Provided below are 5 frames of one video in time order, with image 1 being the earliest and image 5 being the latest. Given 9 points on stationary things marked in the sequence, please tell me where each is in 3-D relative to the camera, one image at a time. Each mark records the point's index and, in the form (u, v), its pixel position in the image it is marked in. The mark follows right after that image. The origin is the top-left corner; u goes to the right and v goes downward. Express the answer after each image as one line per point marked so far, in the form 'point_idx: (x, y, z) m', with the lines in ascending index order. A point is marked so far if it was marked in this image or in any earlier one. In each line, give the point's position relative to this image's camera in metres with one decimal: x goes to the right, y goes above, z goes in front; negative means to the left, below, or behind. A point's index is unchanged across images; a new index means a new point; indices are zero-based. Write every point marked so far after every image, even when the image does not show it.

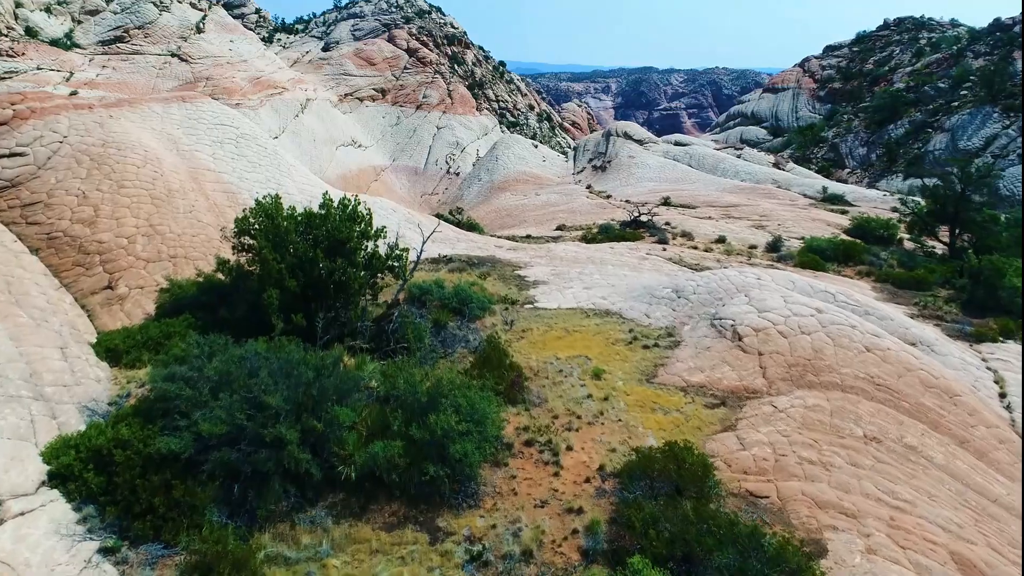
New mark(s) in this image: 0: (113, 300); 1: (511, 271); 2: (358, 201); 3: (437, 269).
0: (-8.0, -0.2, +13.1) m
1: (-0.1, +0.5, +18.8) m
2: (-3.2, +1.8, +13.4) m
3: (-2.1, +0.5, +18.5) m
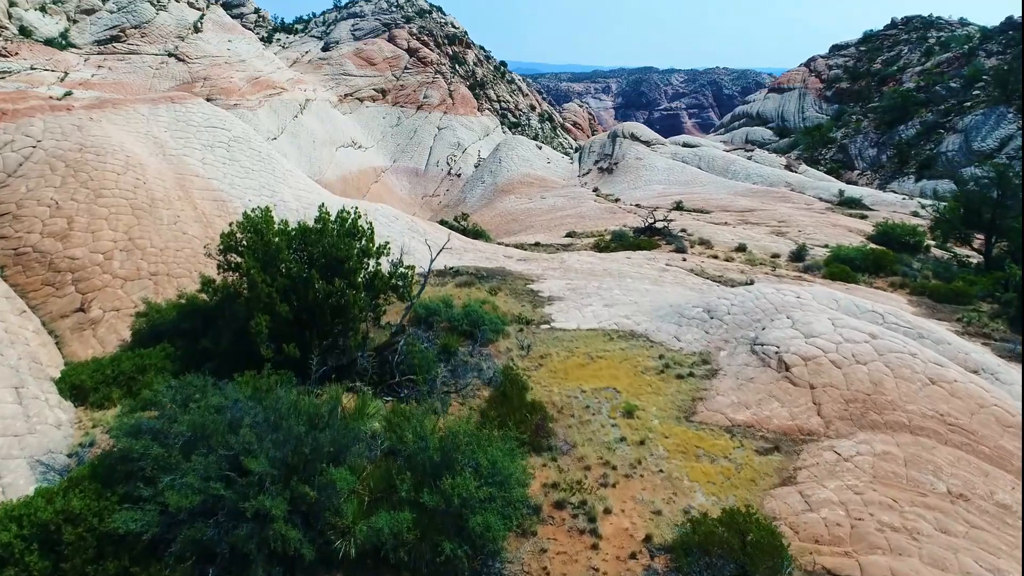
0: (-7.7, -0.7, +11.7) m
1: (+0.3, +0.1, +17.4) m
2: (-2.8, +1.4, +12.0) m
3: (-1.8, +0.1, +17.1) m
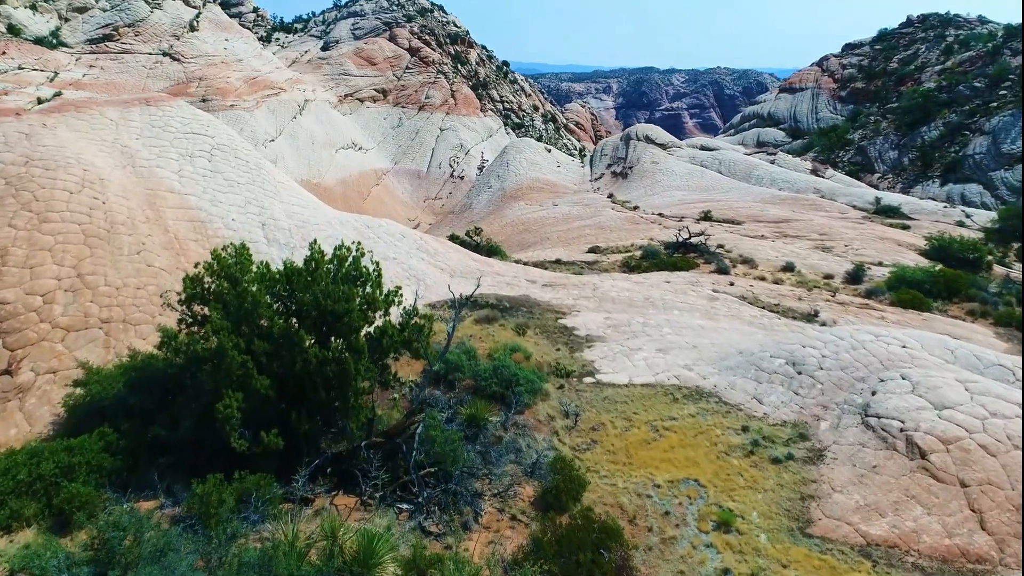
0: (-7.0, -1.5, +9.1) m
1: (+0.9, -0.8, +14.8) m
2: (-2.2, +0.5, +9.4) m
3: (-1.1, -0.7, +14.5) m
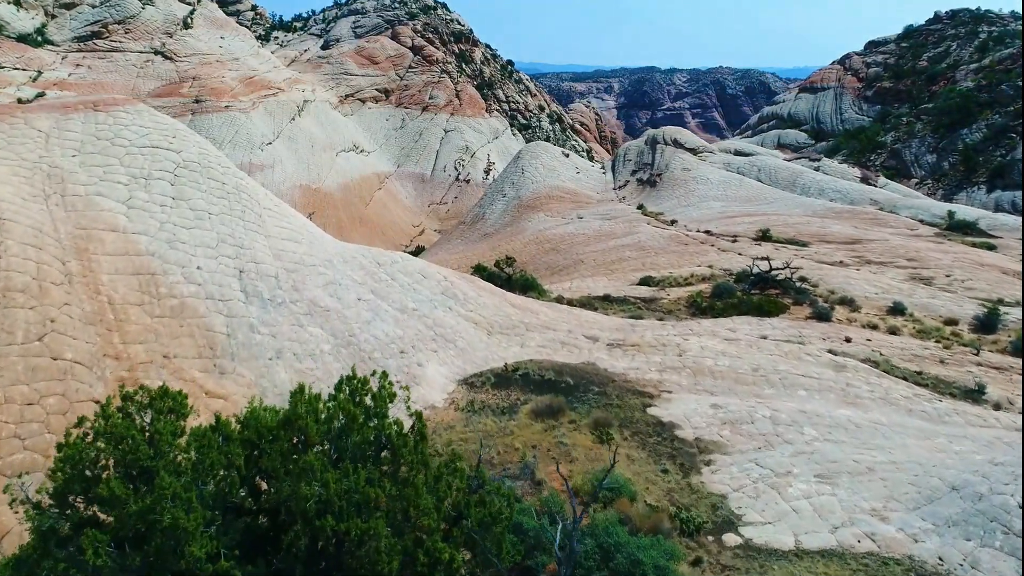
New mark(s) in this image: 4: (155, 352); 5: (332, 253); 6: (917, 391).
0: (-5.9, -2.8, +4.9) m
1: (+2.1, -2.0, +10.6) m
2: (-1.0, -0.7, +5.2) m
3: (0.0, -2.0, +10.3) m
4: (-5.2, -0.9, +9.4) m
5: (-3.9, +0.7, +14.2) m
6: (+7.5, -1.9, +12.1) m
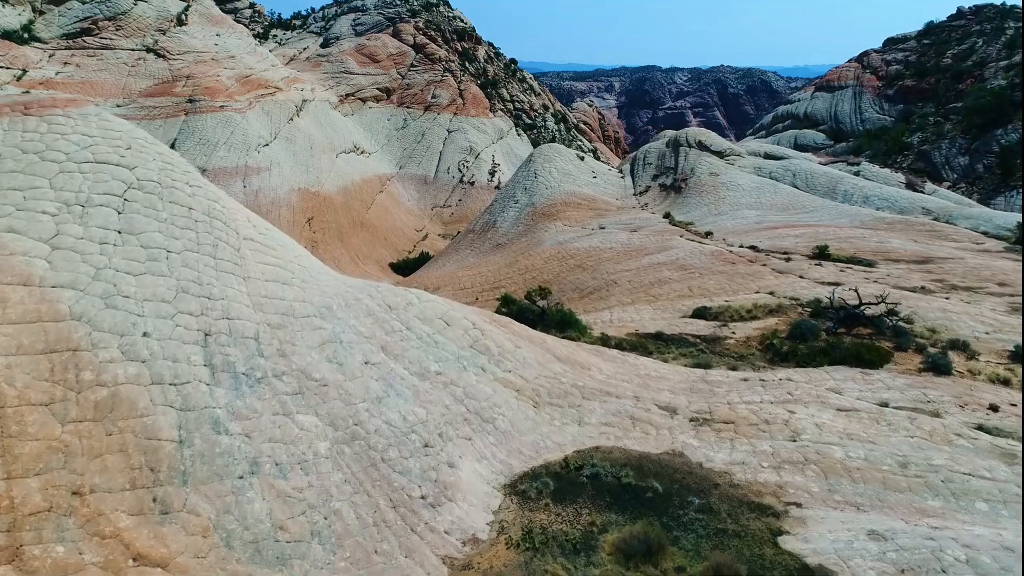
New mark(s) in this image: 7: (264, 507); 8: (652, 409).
0: (-5.0, -3.7, +1.7) m
1: (+3.0, -3.0, +7.4) m
2: (-0.1, -1.7, +2.0) m
3: (+0.9, -2.9, +7.1) m
4: (-4.3, -1.9, +6.2) m
5: (-3.0, -0.2, +11.0) m
6: (+8.4, -2.8, +8.9) m
7: (-2.7, -2.4, +7.1) m
8: (+2.3, -2.0, +10.9) m
